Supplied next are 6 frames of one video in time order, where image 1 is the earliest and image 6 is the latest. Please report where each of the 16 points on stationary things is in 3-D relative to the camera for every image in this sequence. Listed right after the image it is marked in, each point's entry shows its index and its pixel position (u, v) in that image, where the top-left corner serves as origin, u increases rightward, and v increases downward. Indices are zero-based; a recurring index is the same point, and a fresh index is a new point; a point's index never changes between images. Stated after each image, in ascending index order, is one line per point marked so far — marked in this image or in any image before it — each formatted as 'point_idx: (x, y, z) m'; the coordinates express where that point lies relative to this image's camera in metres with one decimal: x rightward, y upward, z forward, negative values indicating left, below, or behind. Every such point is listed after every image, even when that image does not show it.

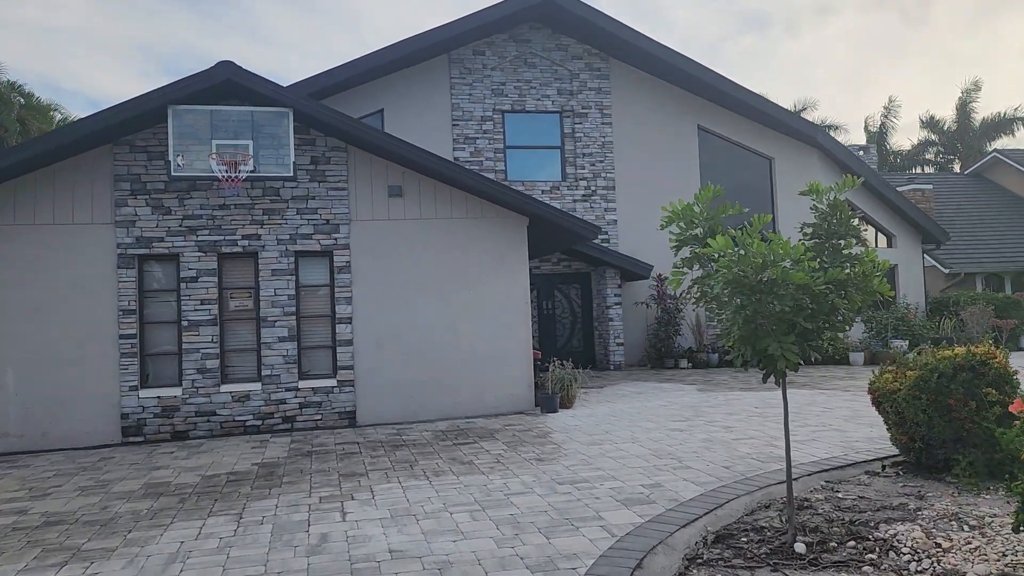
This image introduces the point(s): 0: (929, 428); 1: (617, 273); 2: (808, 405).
0: (+3.1, -1.0, +6.0) m
1: (+2.1, +0.3, +16.2) m
2: (+3.6, -1.4, +9.8) m
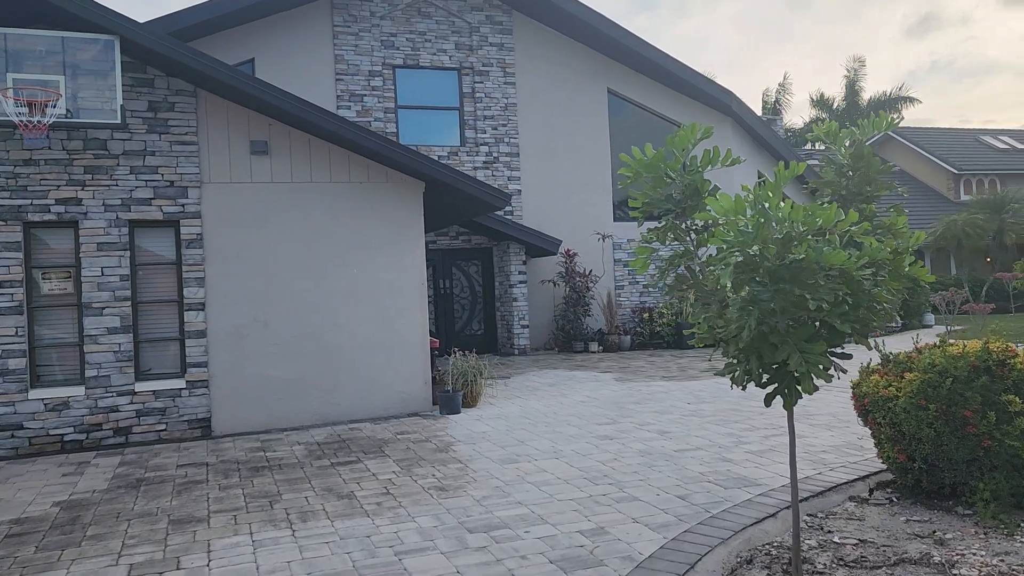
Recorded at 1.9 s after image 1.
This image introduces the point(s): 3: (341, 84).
0: (+2.5, -0.9, +4.7) m
1: (+0.2, +0.7, +14.7) m
2: (+2.5, -1.2, +8.6) m
3: (-3.0, +3.6, +14.2) m
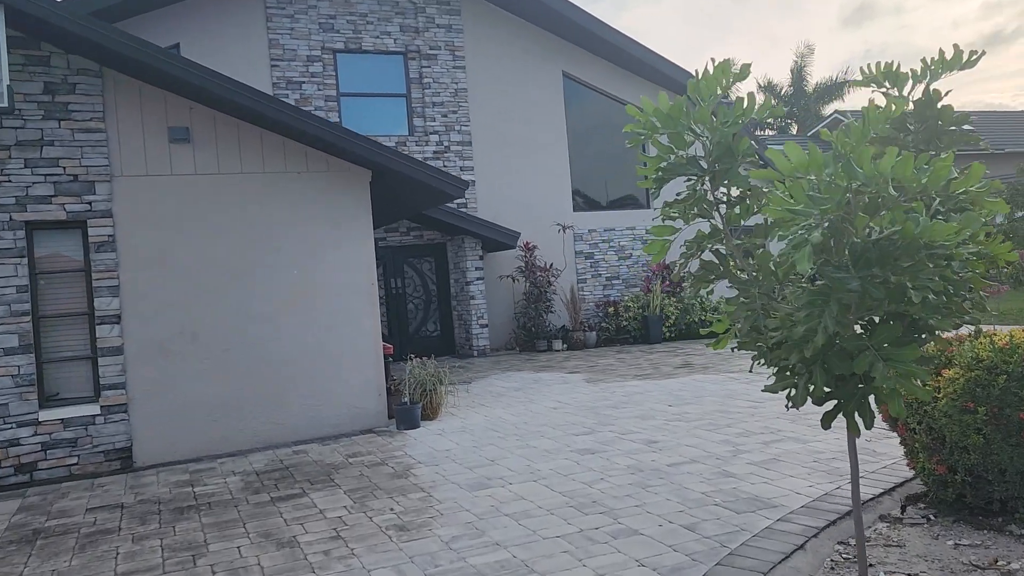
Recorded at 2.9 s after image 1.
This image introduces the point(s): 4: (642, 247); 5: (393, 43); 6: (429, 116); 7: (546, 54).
0: (+2.4, -0.8, +4.0) m
1: (-0.6, +0.8, +13.9) m
2: (+2.1, -1.1, +7.9) m
3: (-3.8, +3.5, +13.2) m
4: (+2.6, +0.8, +16.0) m
5: (-2.1, +4.2, +14.0) m
6: (-1.5, +3.0, +14.2) m
7: (+0.6, +4.4, +15.2) m
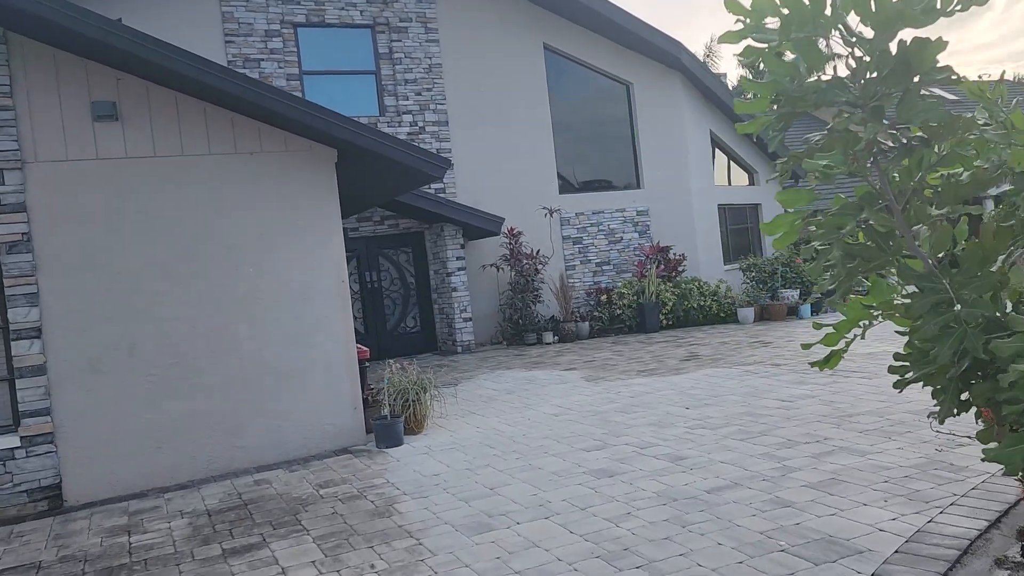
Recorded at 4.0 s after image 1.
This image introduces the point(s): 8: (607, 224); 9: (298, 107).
0: (+2.4, -0.8, +3.1) m
1: (-0.8, +0.9, +12.8) m
2: (+2.1, -1.0, +6.9) m
3: (-4.1, +3.5, +12.0) m
4: (+2.2, +1.1, +15.0) m
5: (-2.4, +4.3, +12.8) m
6: (-1.8, +3.1, +13.1) m
7: (+0.2, +4.6, +14.1) m
8: (+1.7, +1.2, +14.7) m
9: (-1.7, +1.4, +6.3) m
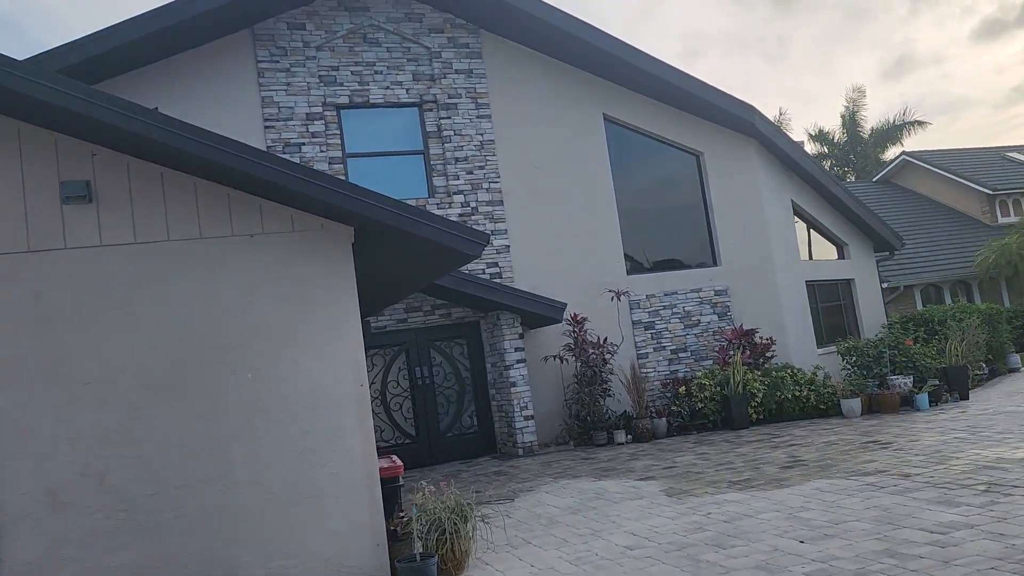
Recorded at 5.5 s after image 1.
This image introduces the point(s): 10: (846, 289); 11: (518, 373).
0: (+2.5, -1.0, +1.5) m
1: (+0.1, -0.4, +11.6) m
2: (+2.5, -1.6, +5.3) m
3: (-3.4, +2.2, +11.3) m
4: (+3.3, -0.4, +13.5) m
5: (-1.6, +2.9, +12.1) m
6: (-0.9, +1.7, +12.1) m
7: (+1.1, +3.1, +13.2) m
8: (+2.8, -0.3, +13.3) m
9: (-1.3, +0.7, +5.2) m
10: (+6.6, 0.0, +16.1) m
11: (+0.1, -1.2, +11.4) m
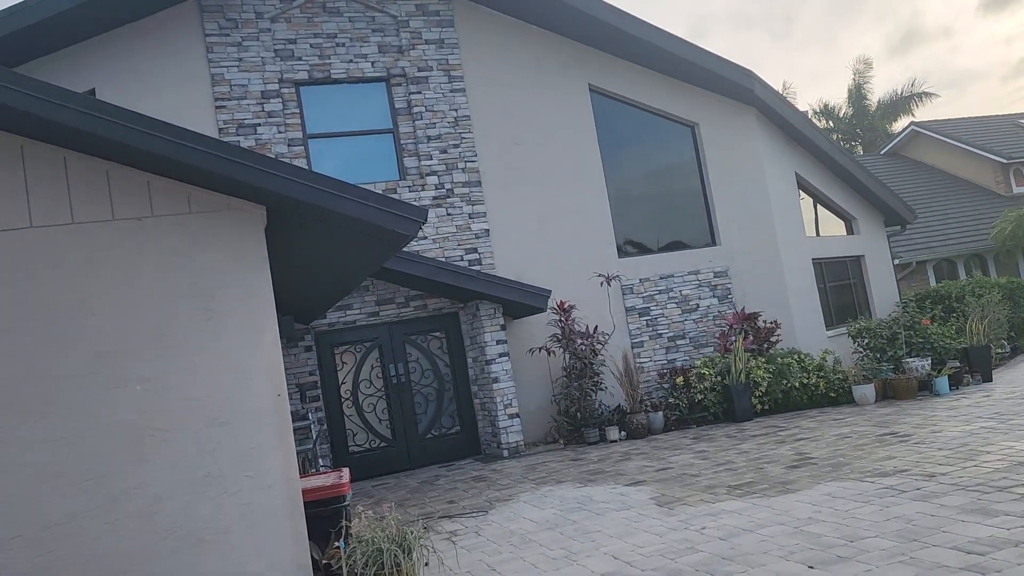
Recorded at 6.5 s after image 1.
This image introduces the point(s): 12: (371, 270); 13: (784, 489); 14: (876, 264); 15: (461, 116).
0: (+2.1, -0.9, +0.5) m
1: (-0.2, -0.3, +10.6) m
2: (+2.2, -1.5, +4.4) m
3: (-3.7, +2.2, +10.4) m
4: (+3.1, -0.1, +12.5) m
5: (-1.9, +3.0, +11.1) m
6: (-1.2, +1.9, +11.2) m
7: (+0.8, +3.3, +12.2) m
8: (+2.5, 0.0, +12.3) m
9: (-1.7, +0.7, +4.3) m
10: (+6.4, +0.4, +15.1) m
11: (-0.1, -1.0, +10.5) m
12: (-1.0, +0.2, +6.2) m
13: (+2.2, -1.6, +6.7) m
14: (+6.9, +0.4, +15.3) m
15: (-0.7, +2.4, +11.5) m
